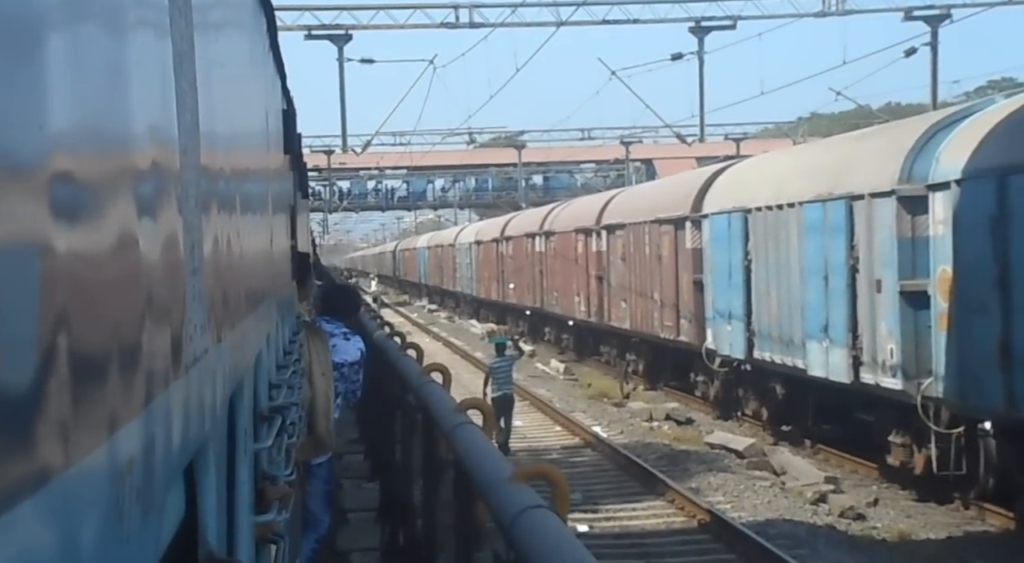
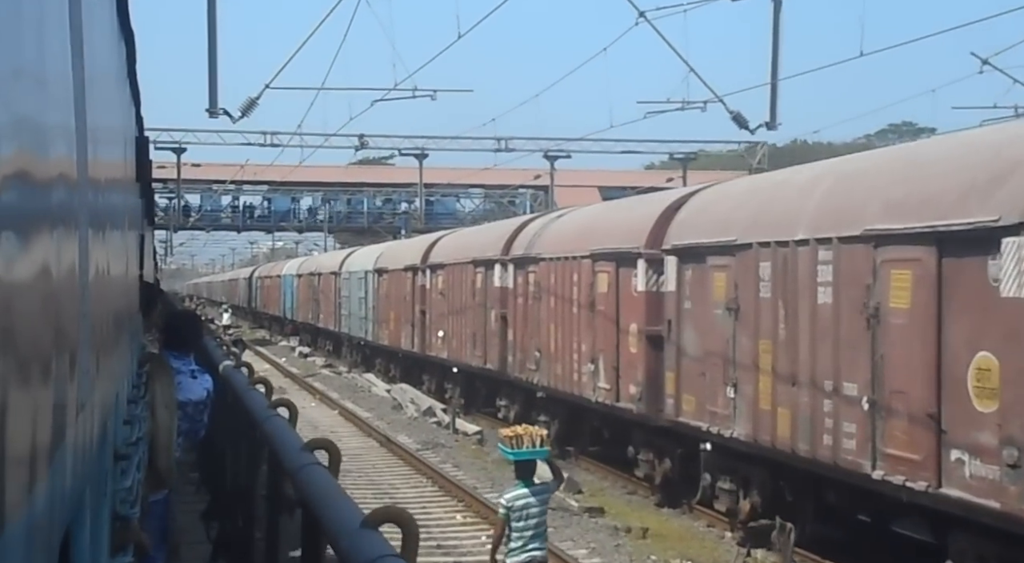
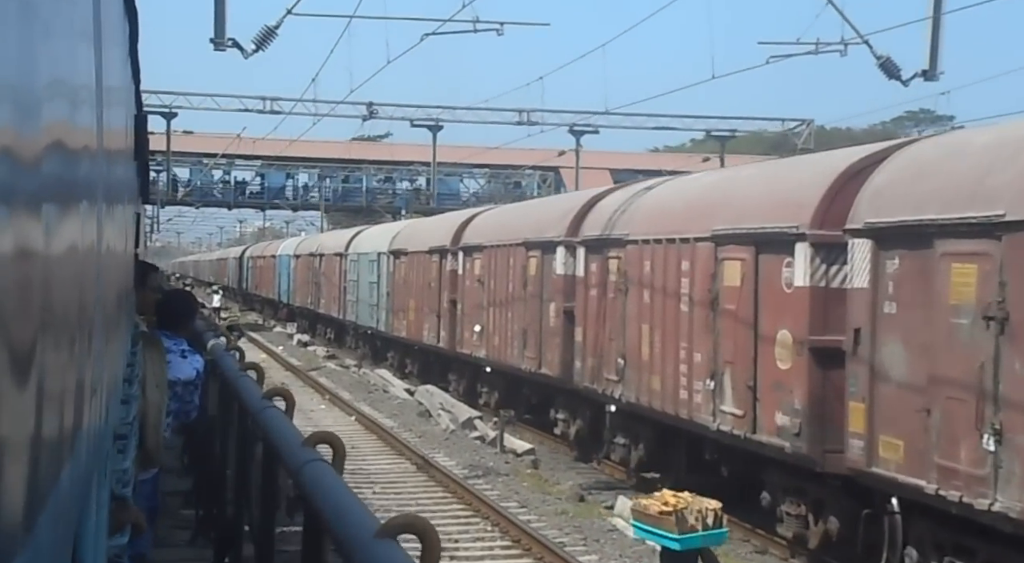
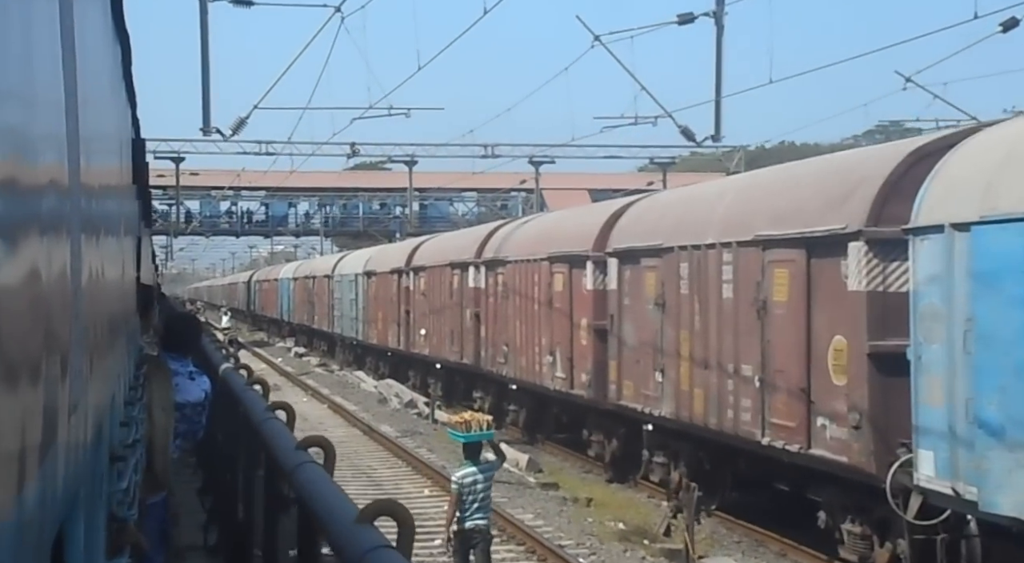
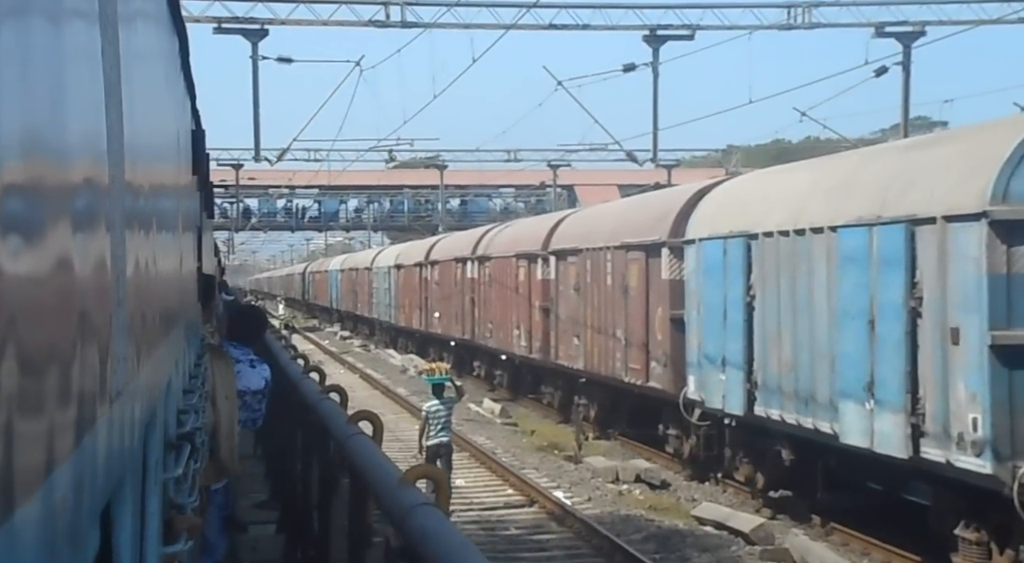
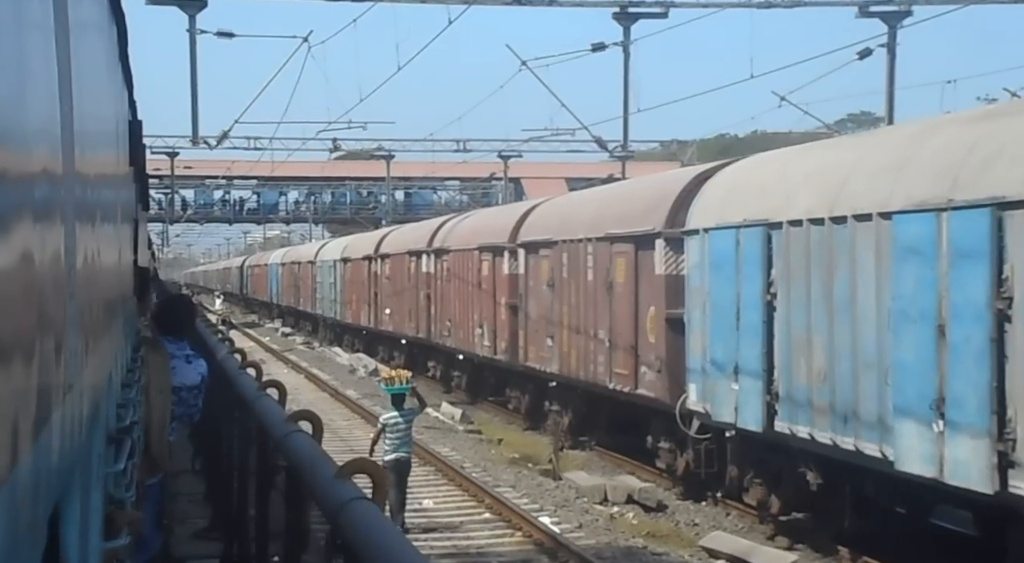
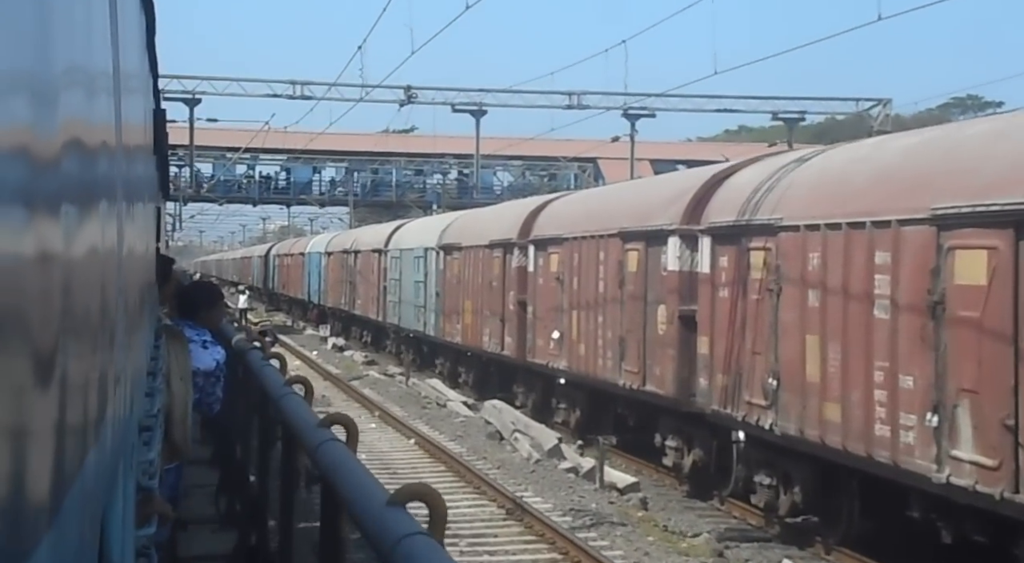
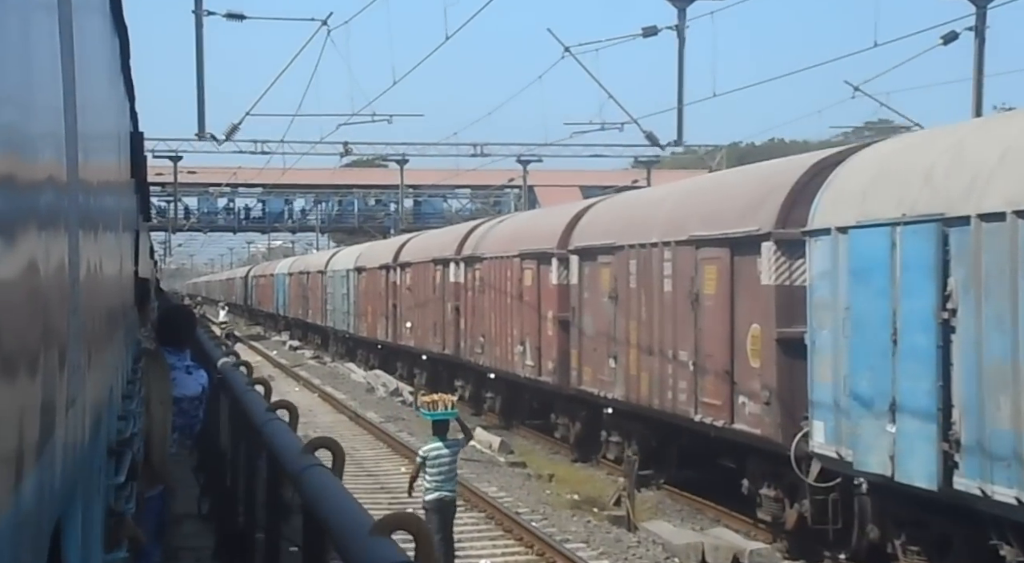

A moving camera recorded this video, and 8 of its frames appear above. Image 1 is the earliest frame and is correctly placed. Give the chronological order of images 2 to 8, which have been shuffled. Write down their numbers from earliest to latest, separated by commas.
5, 6, 8, 4, 2, 3, 7
